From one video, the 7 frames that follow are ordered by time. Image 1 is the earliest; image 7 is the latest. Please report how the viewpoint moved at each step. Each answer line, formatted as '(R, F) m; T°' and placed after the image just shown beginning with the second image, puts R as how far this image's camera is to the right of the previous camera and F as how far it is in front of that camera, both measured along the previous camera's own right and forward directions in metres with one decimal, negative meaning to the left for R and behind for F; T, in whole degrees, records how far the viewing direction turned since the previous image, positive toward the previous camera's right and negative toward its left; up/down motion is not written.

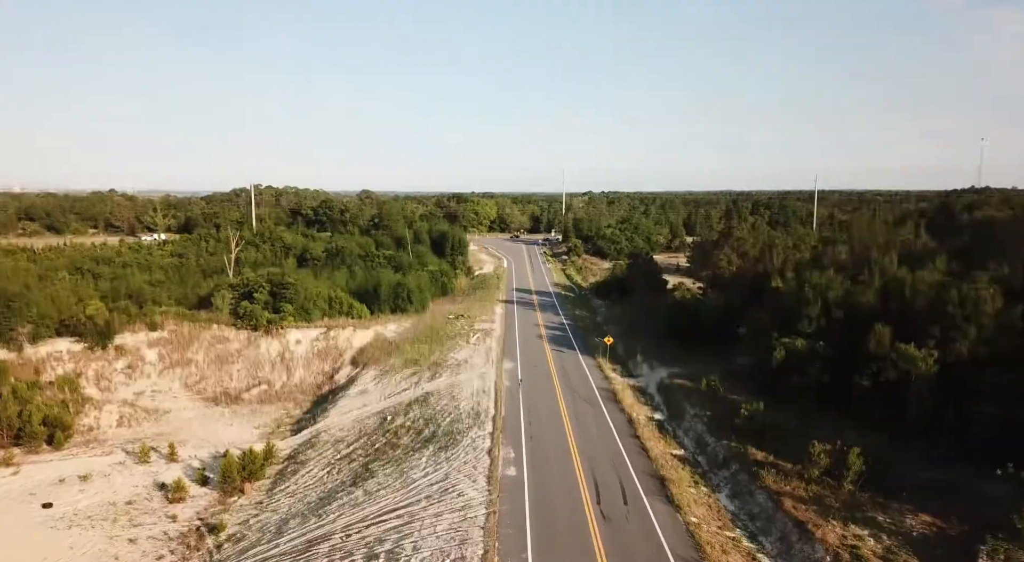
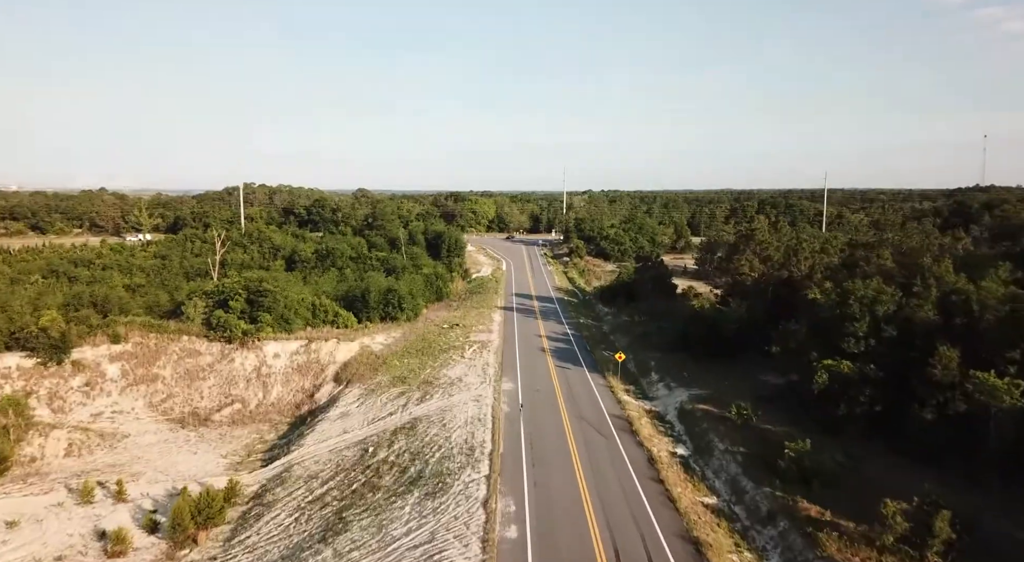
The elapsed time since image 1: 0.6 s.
(0.0, +4.3) m; 0°
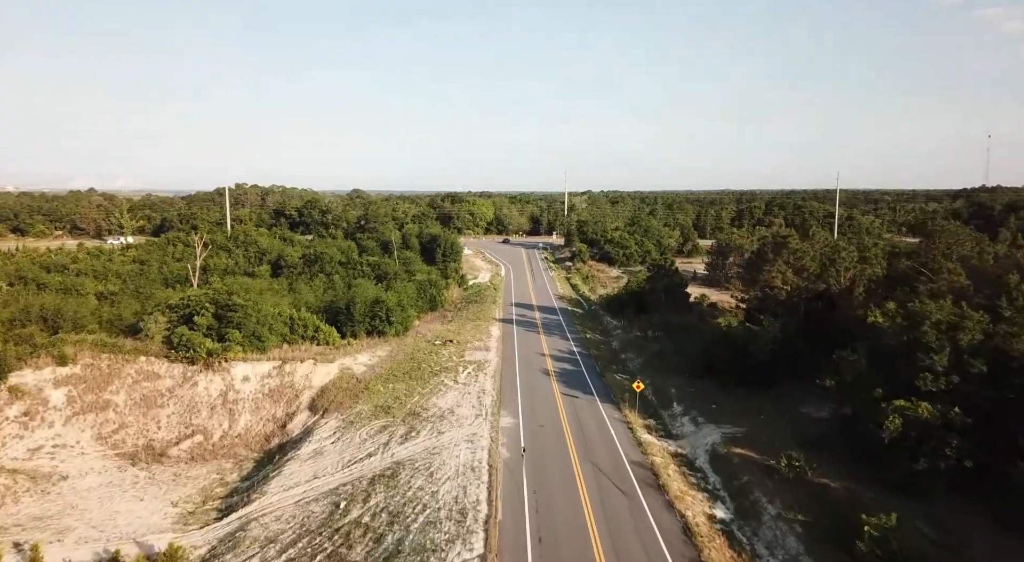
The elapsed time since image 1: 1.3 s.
(-0.1, +5.0) m; 0°
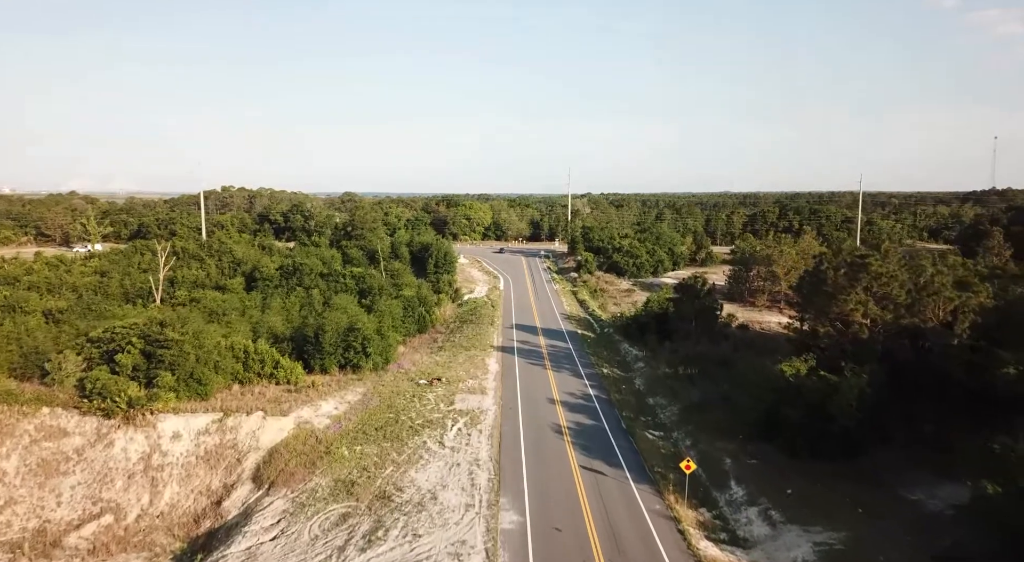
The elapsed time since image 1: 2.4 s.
(-0.2, +8.2) m; 0°
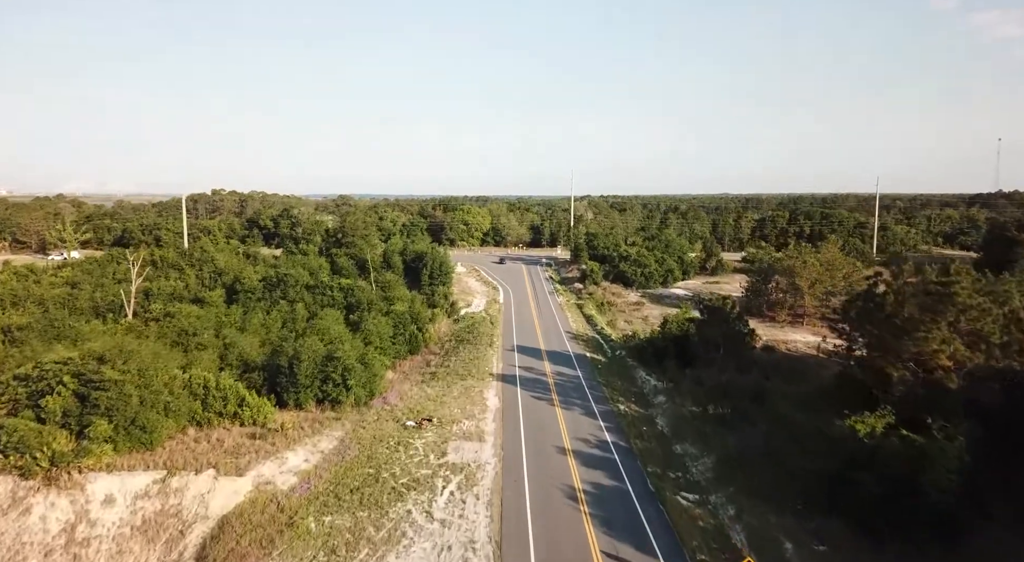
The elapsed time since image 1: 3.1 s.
(-0.2, +5.3) m; 0°
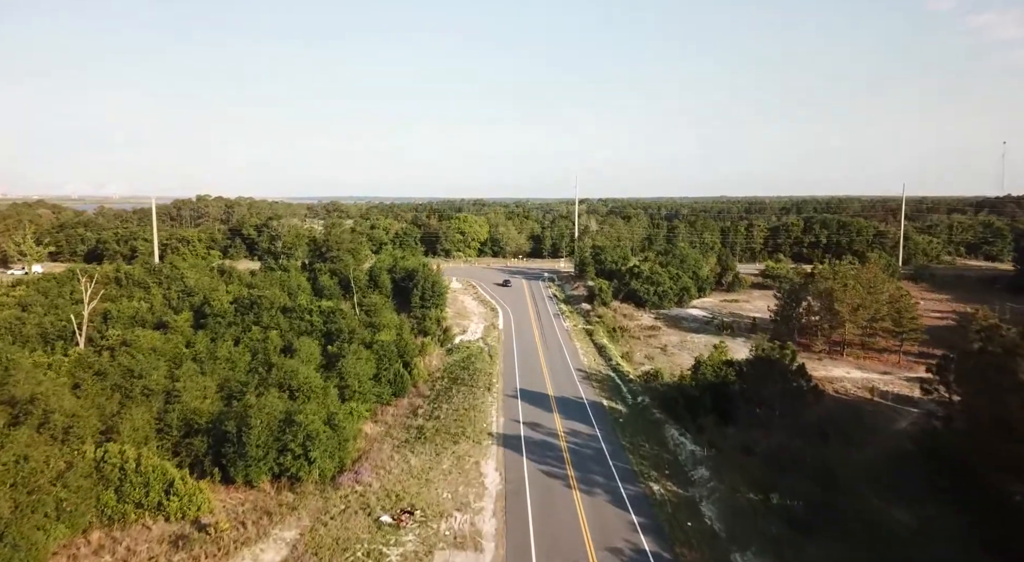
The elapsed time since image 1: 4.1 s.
(-0.3, +7.4) m; 0°
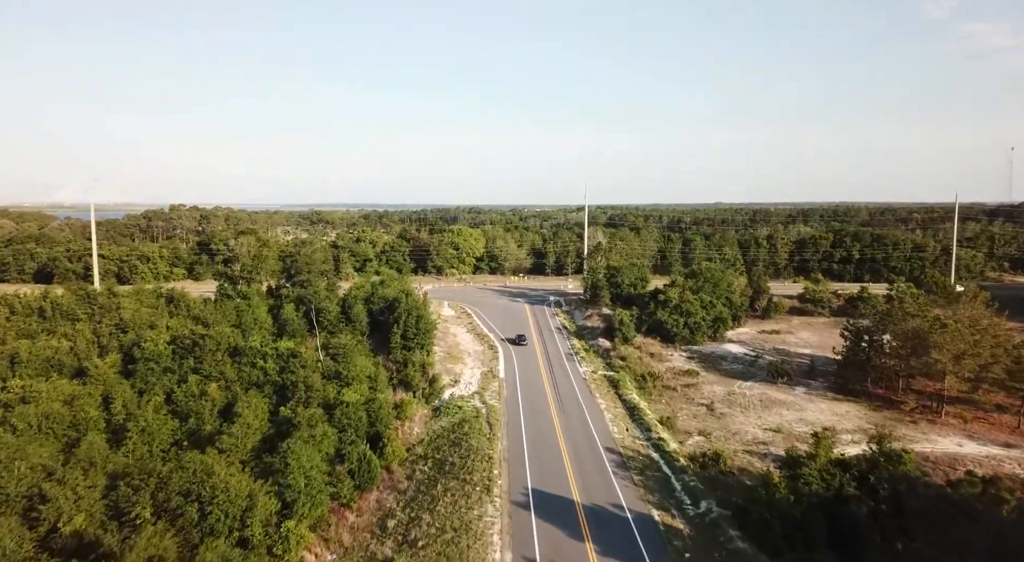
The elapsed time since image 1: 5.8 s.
(-0.5, +12.1) m; 0°
